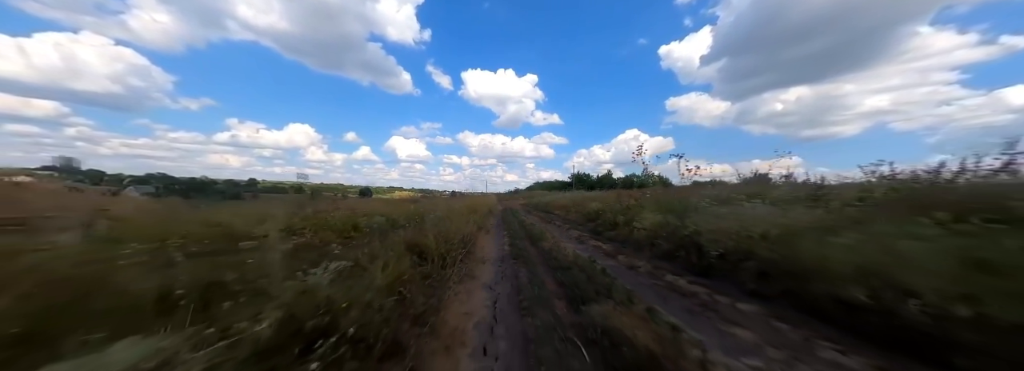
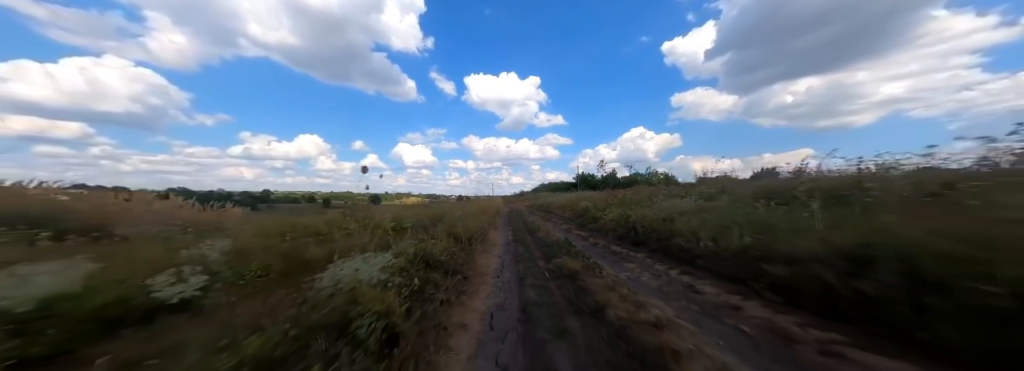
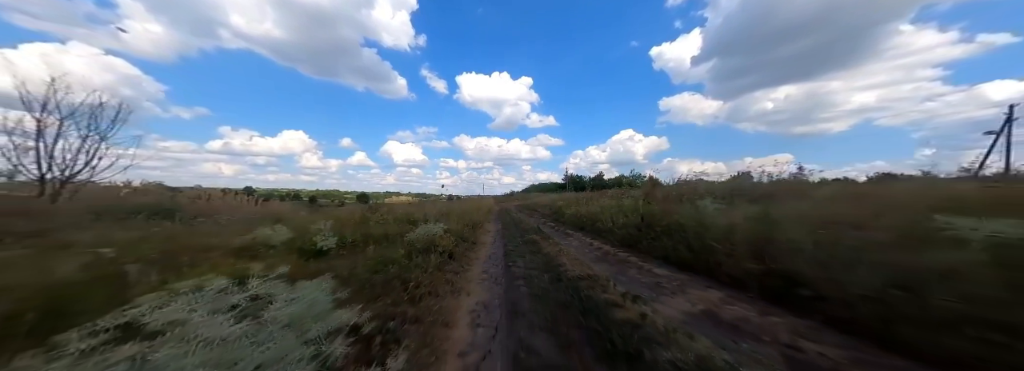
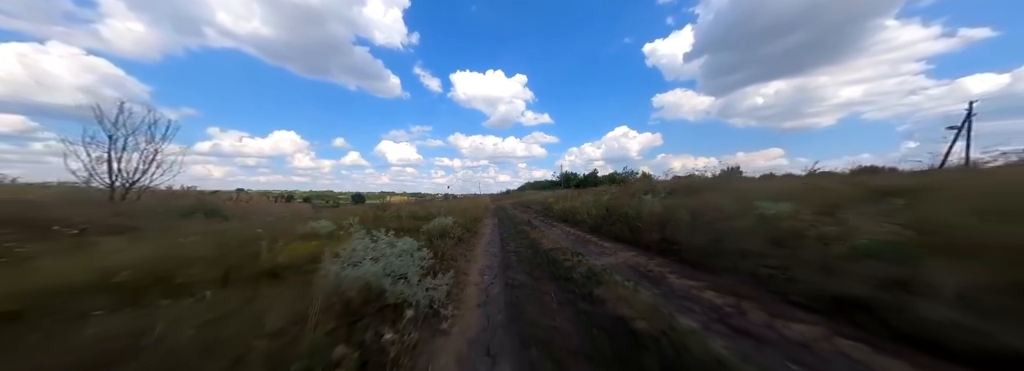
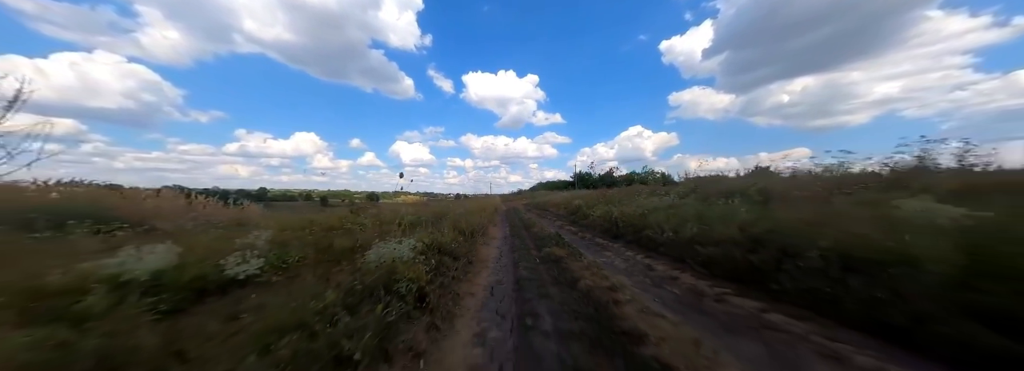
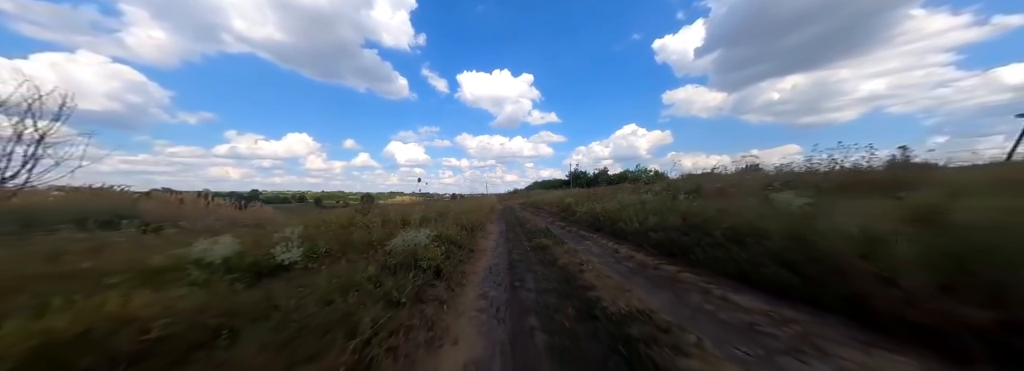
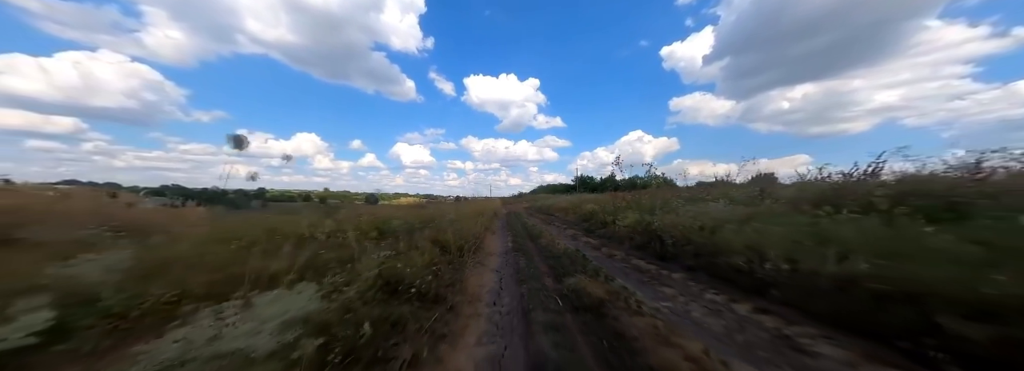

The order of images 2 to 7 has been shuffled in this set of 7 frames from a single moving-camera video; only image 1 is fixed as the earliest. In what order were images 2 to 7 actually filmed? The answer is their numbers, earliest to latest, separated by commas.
7, 2, 5, 6, 3, 4
